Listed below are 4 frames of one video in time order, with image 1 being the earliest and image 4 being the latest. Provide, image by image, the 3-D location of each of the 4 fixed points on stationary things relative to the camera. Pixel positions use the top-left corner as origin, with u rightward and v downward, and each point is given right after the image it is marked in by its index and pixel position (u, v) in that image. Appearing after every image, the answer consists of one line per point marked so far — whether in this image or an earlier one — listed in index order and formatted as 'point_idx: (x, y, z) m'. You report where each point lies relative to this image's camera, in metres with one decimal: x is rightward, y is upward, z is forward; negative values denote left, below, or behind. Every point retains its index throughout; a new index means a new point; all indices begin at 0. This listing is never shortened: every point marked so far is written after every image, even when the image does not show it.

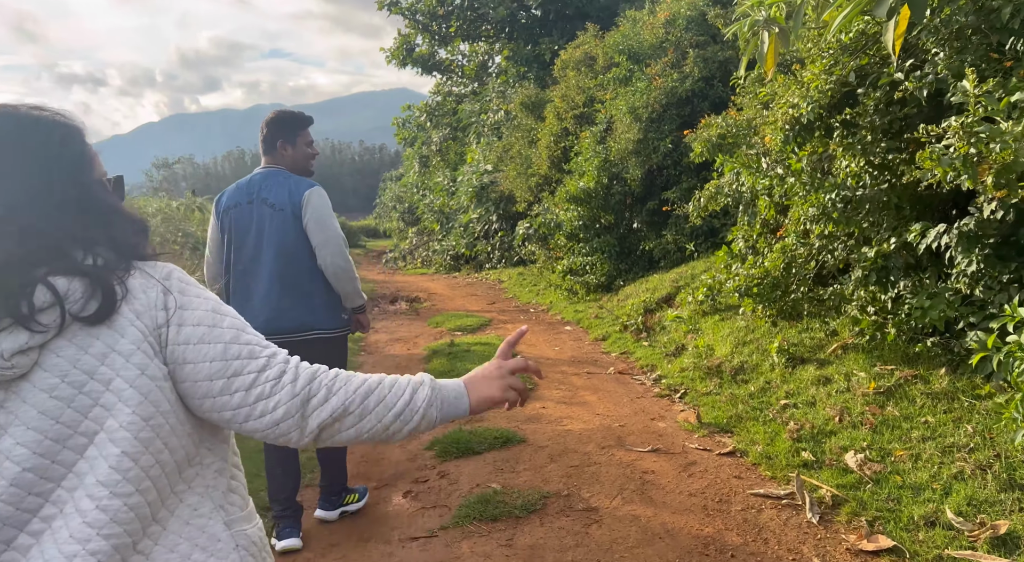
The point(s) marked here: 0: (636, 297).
0: (+1.5, -0.2, +8.9) m
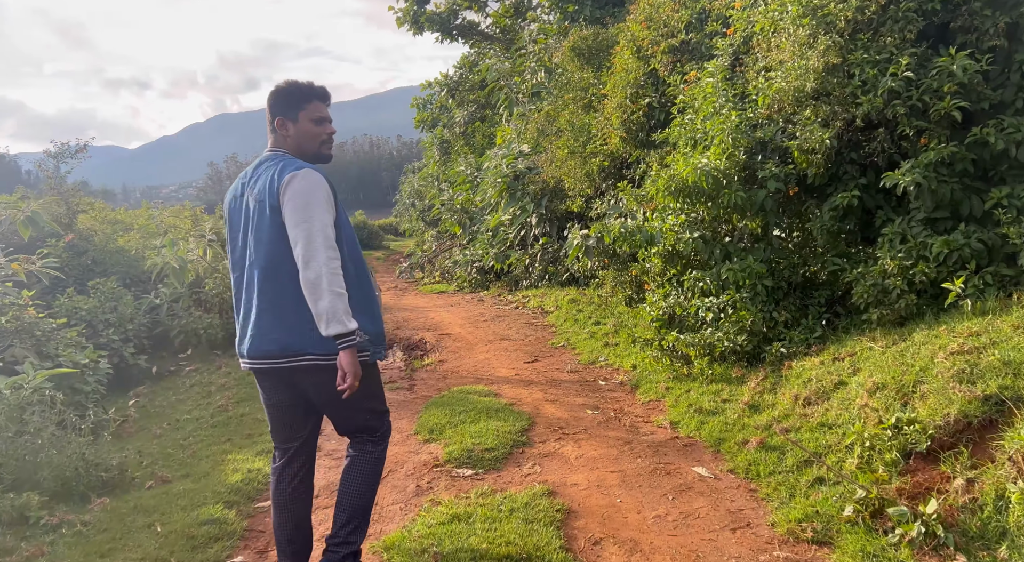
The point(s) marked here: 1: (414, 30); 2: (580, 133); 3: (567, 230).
0: (+1.9, -0.7, +4.1) m
1: (-2.4, +6.3, +18.4) m
2: (+0.8, +1.8, +9.0) m
3: (+0.8, +0.8, +11.1) m
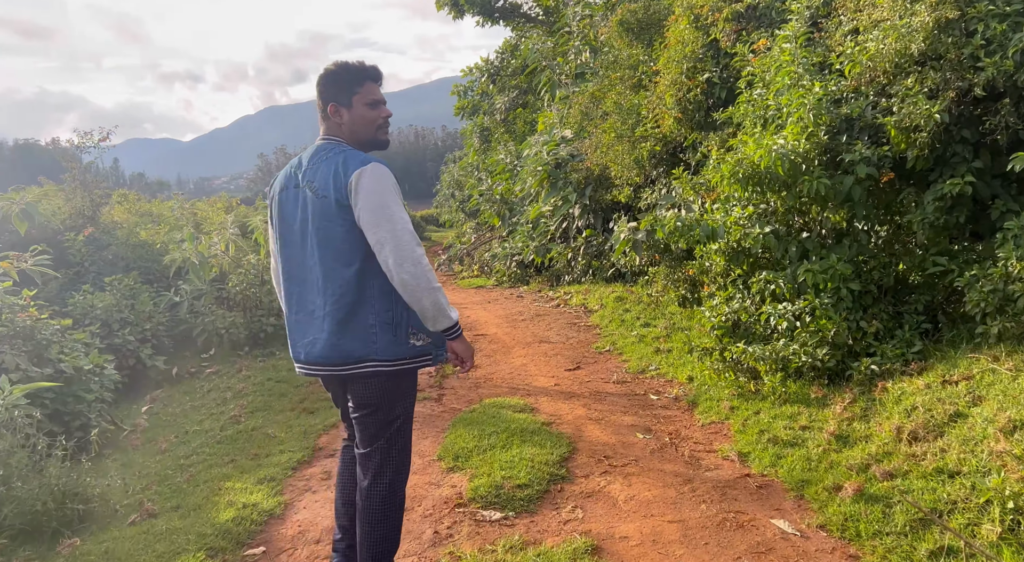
0: (+2.0, -0.7, +3.2) m
1: (-1.4, +6.4, +17.7) m
2: (+1.3, +1.8, +8.2) m
3: (+1.4, +0.8, +10.3) m
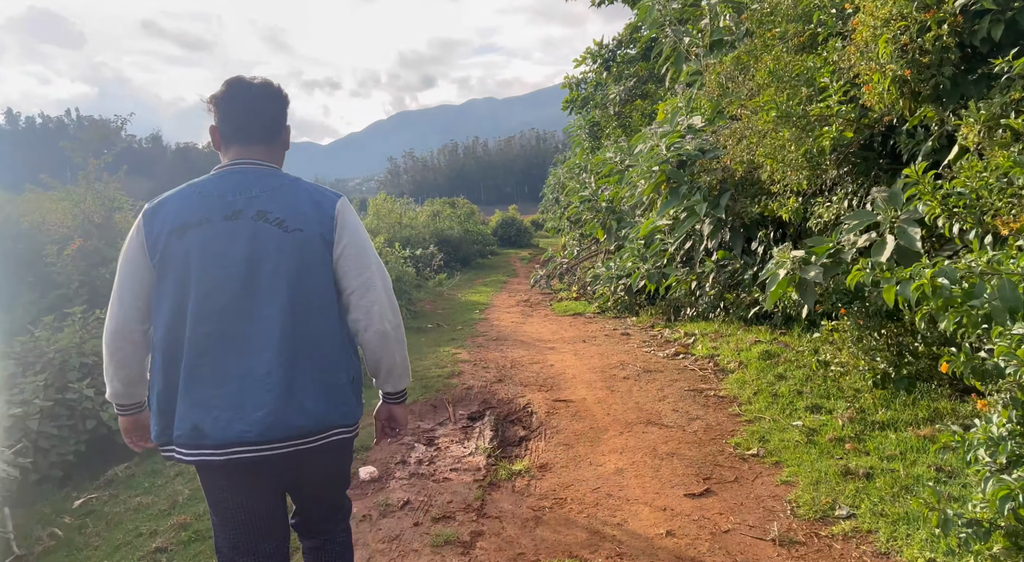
0: (+1.9, -1.1, +0.3) m
1: (+1.0, +6.0, +15.1) m
2: (+2.0, +1.4, +5.3) m
3: (+2.4, +0.4, +7.4) m
